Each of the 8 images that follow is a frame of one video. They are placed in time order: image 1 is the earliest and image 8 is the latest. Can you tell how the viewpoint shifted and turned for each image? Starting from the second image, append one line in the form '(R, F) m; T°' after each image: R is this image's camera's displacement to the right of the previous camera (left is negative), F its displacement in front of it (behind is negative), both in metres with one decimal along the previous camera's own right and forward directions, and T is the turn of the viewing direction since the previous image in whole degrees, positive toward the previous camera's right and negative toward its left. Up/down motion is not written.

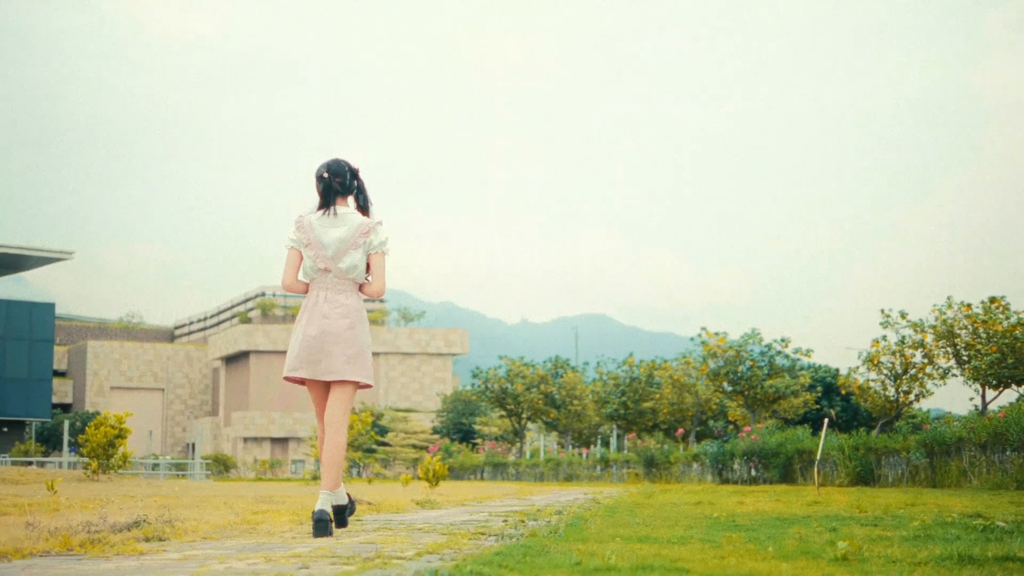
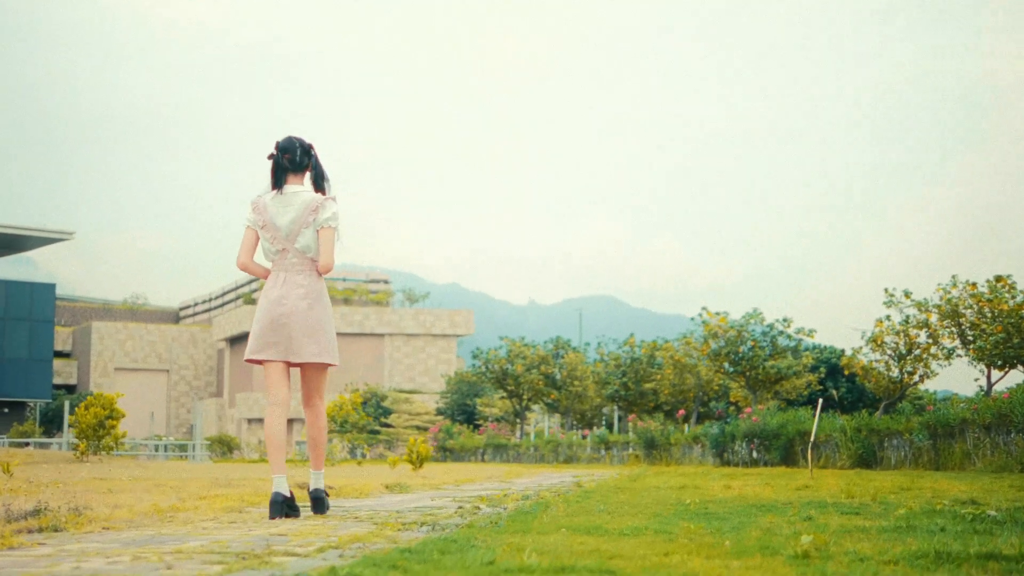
(+0.3, +0.5) m; 0°
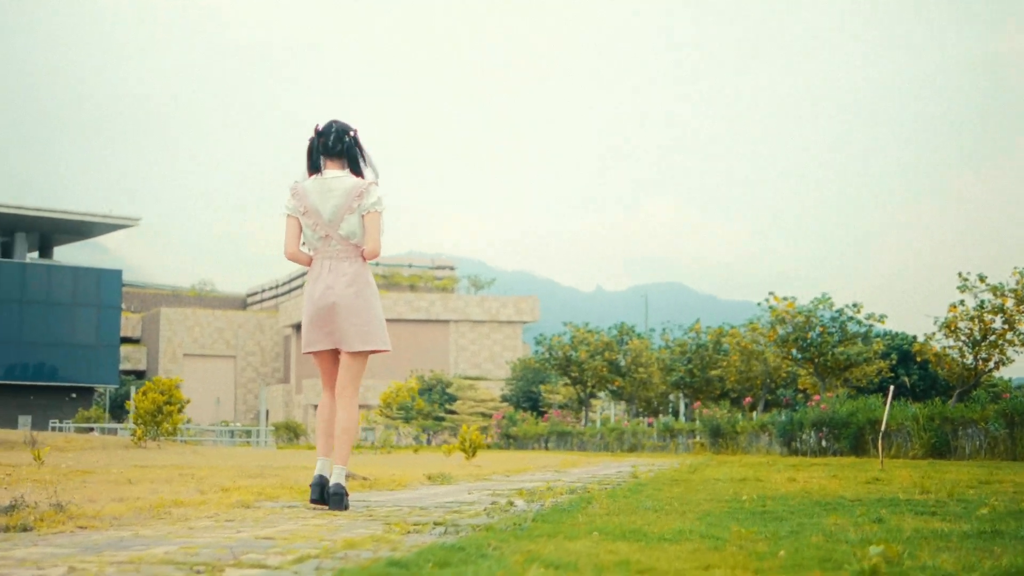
(+0.1, +0.6) m; -3°
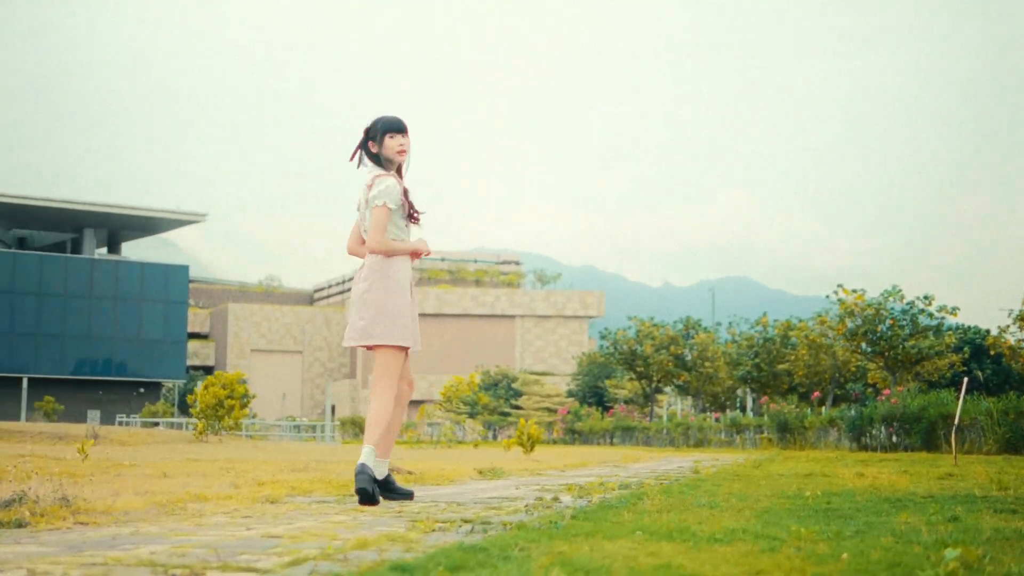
(+0.1, +0.4) m; -3°
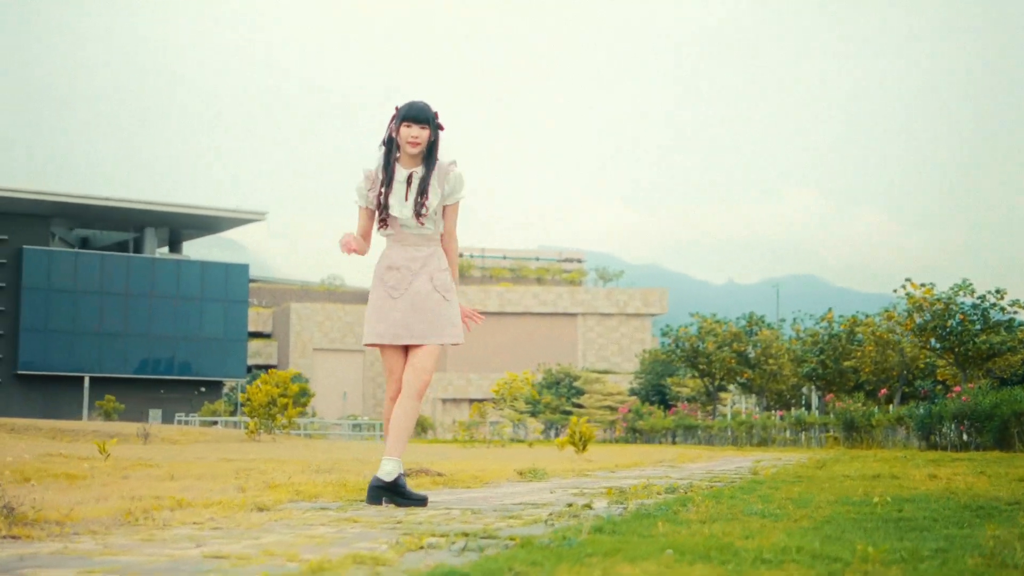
(+0.2, +0.7) m; -3°
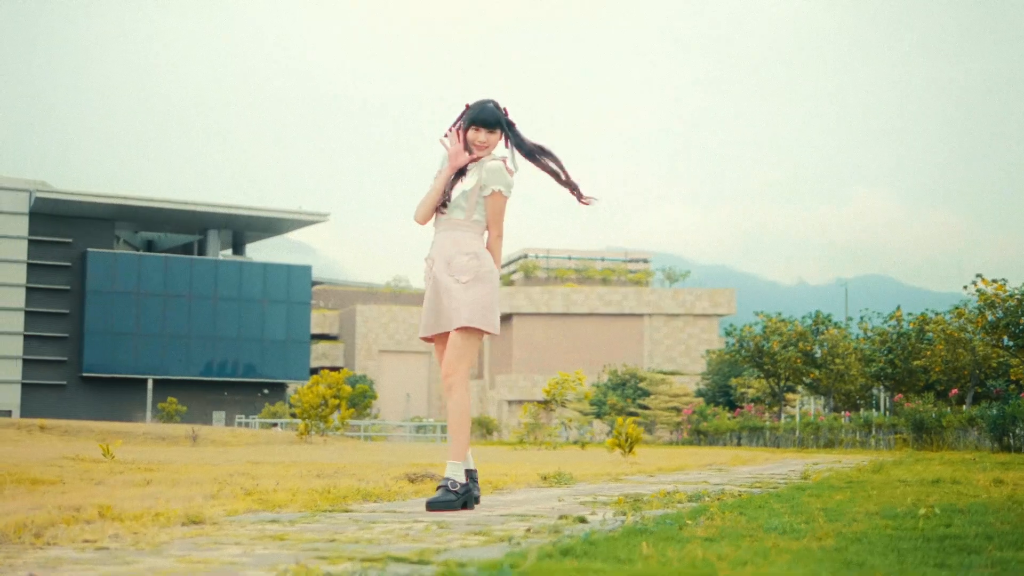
(+0.3, +0.7) m; -3°
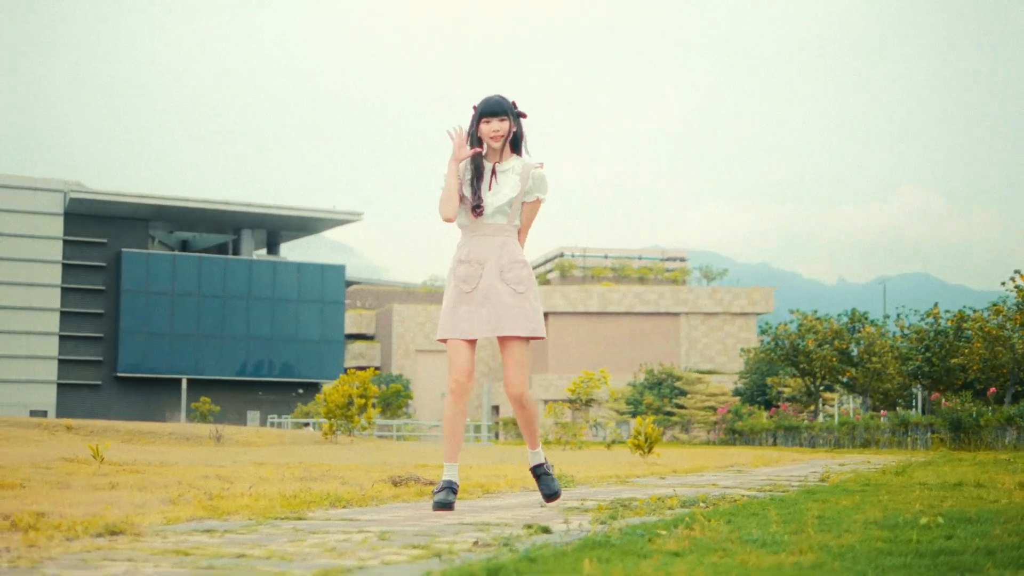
(+0.3, +0.4) m; -2°
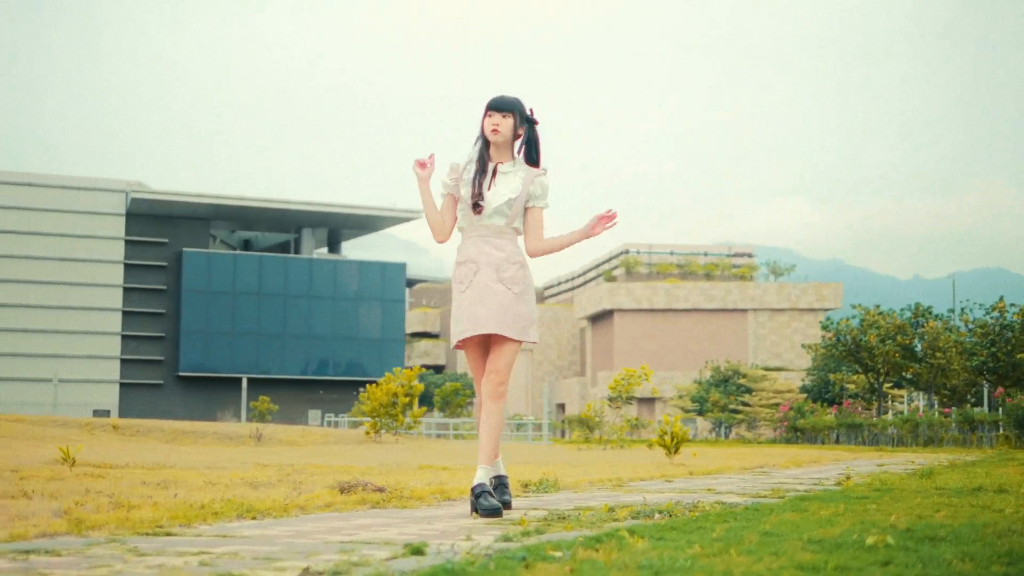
(+0.6, +0.6) m; -3°
